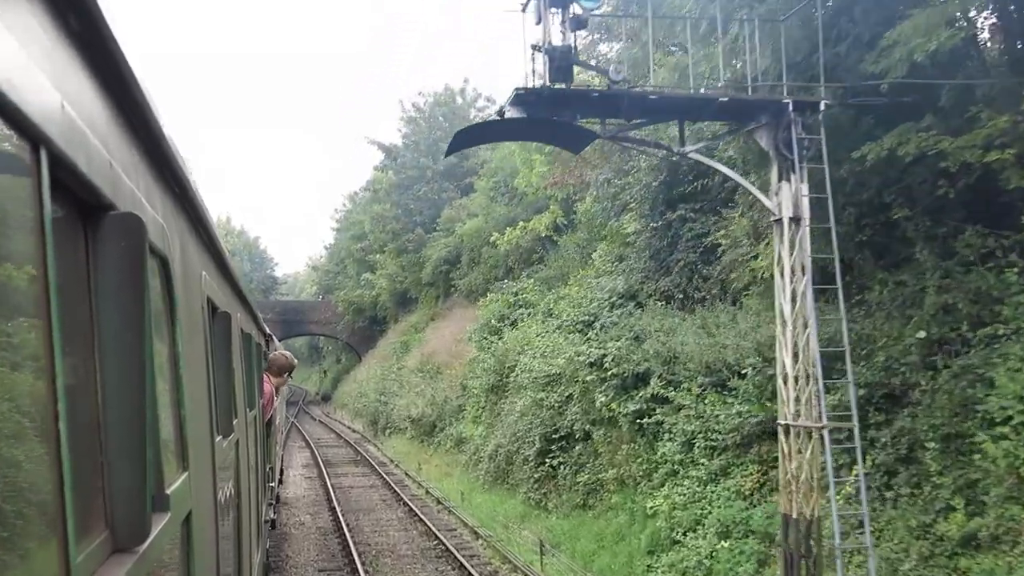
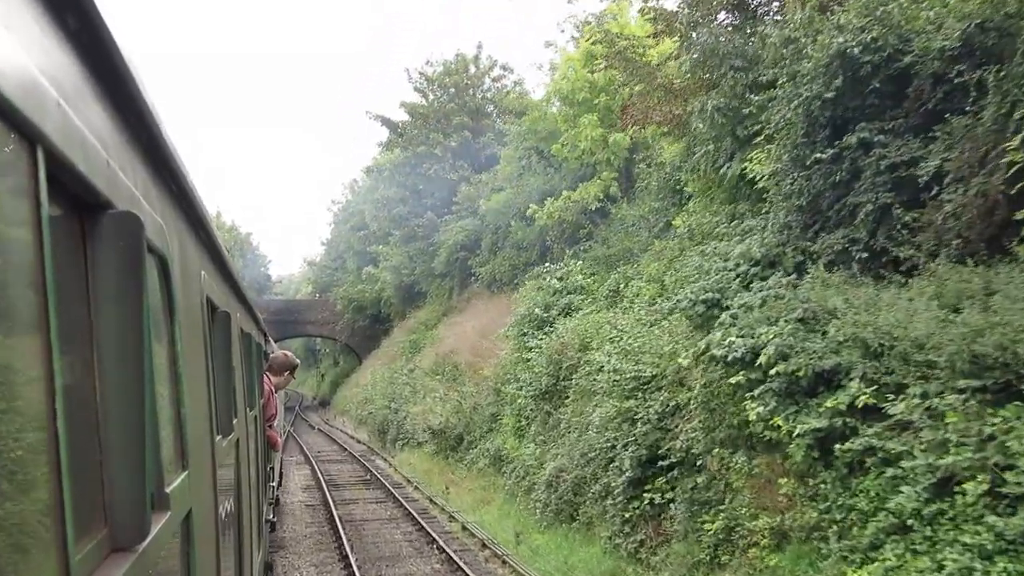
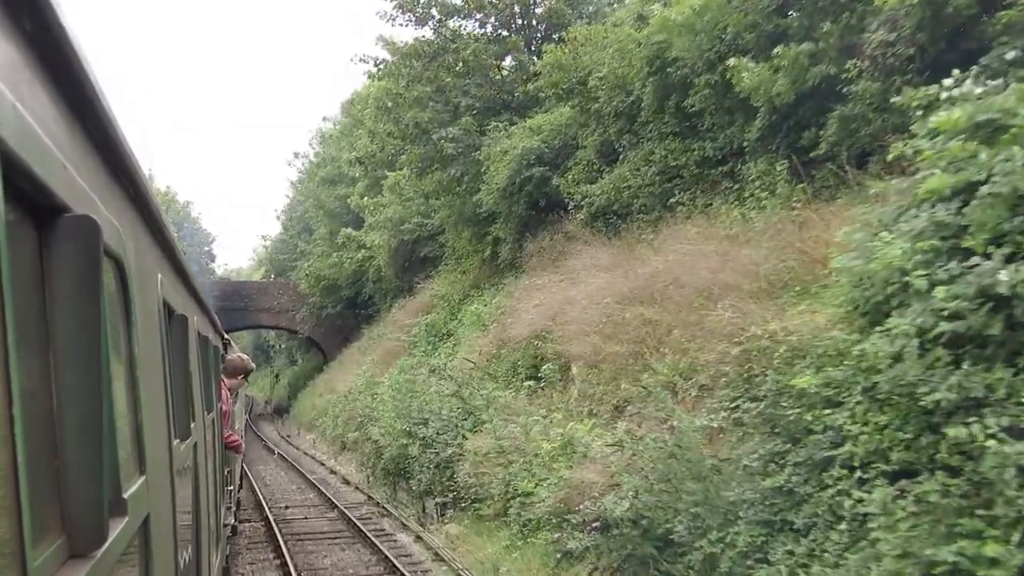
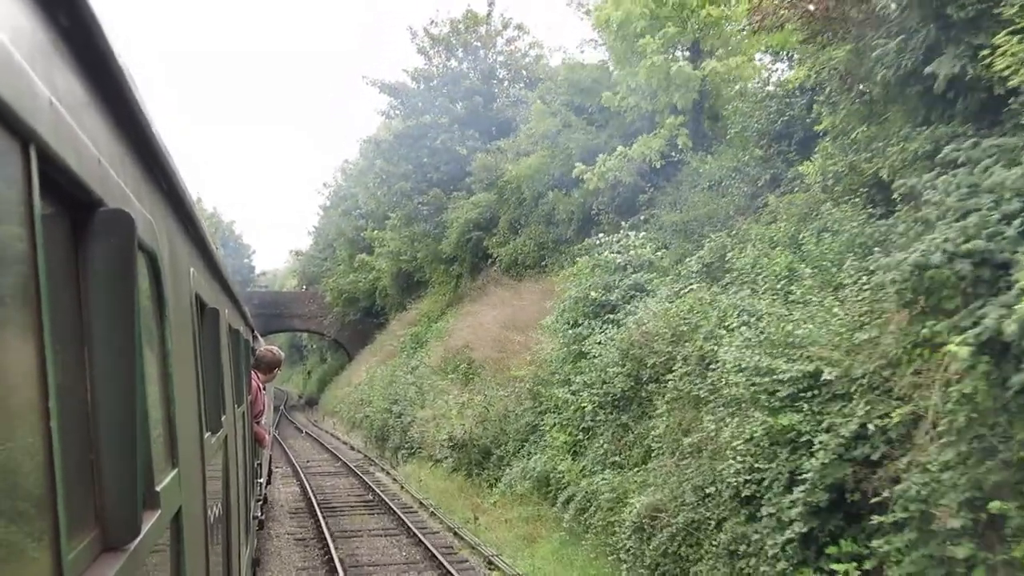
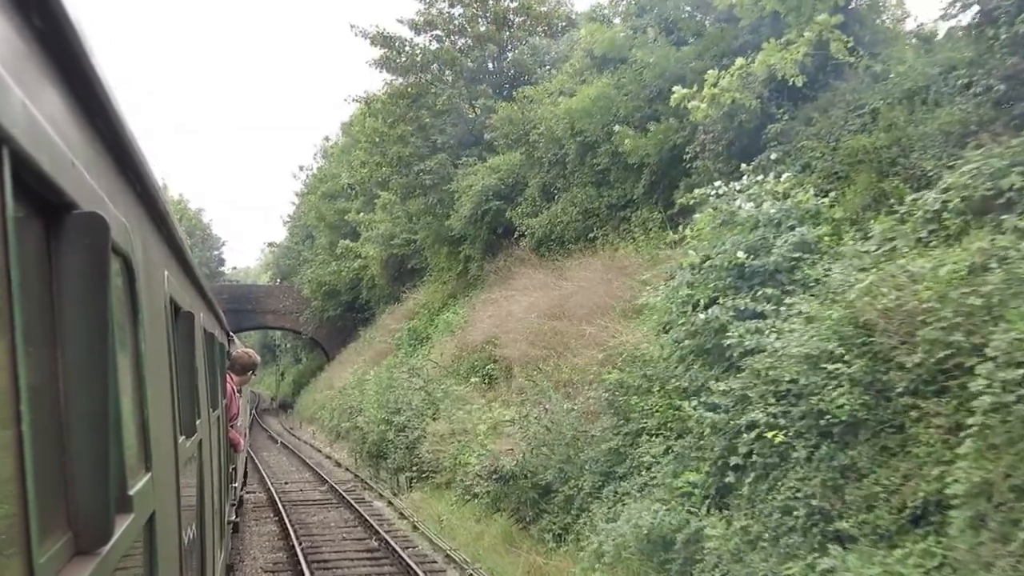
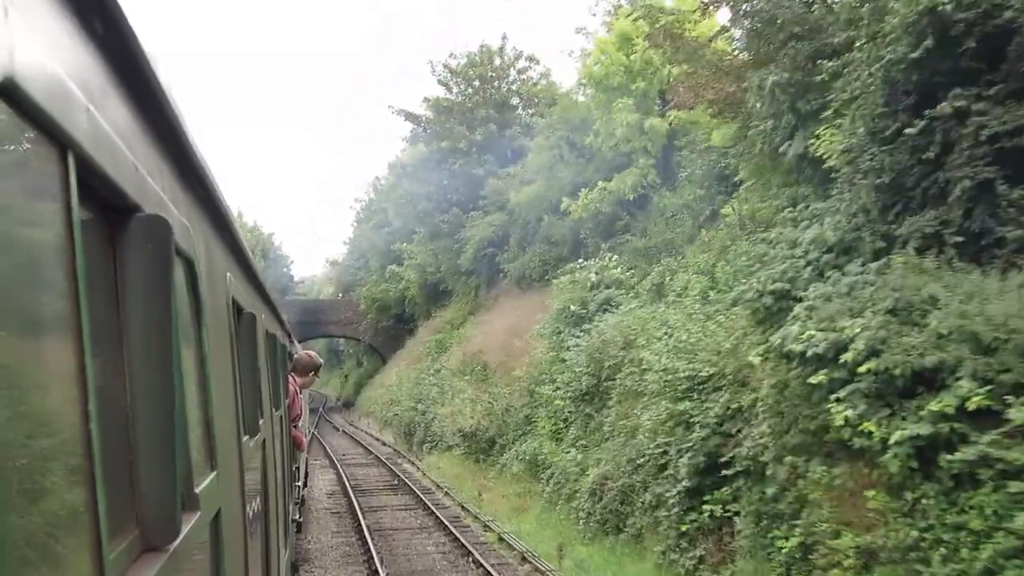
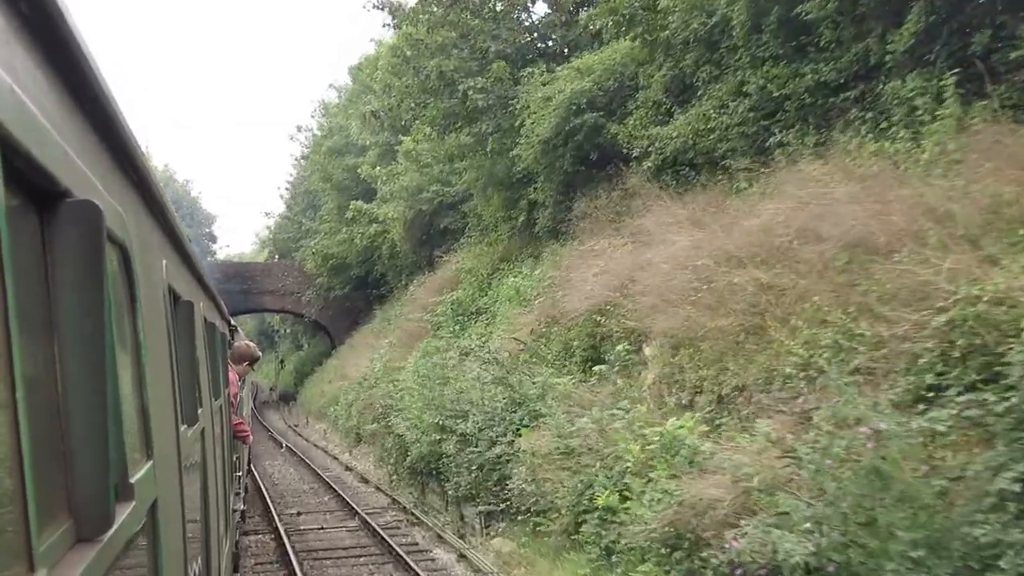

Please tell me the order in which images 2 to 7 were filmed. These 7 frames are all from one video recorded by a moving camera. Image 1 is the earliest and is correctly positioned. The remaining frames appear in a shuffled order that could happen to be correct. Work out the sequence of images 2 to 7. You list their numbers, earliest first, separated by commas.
2, 6, 4, 5, 3, 7
